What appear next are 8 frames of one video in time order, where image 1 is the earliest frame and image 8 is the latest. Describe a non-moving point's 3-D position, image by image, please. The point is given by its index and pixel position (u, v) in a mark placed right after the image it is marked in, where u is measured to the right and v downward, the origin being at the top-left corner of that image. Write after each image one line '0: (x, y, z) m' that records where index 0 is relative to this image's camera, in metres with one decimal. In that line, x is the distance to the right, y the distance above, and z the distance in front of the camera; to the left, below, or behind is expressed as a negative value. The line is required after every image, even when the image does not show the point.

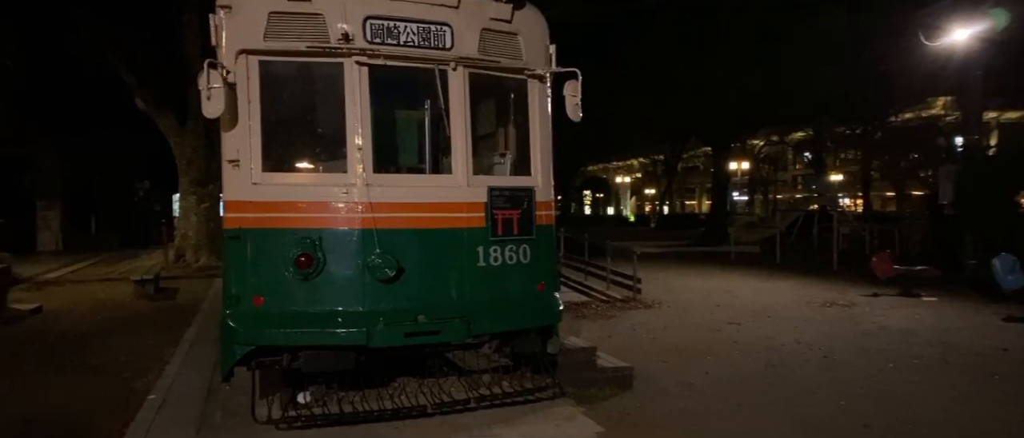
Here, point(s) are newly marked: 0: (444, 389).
0: (-0.7, -1.7, +5.8) m
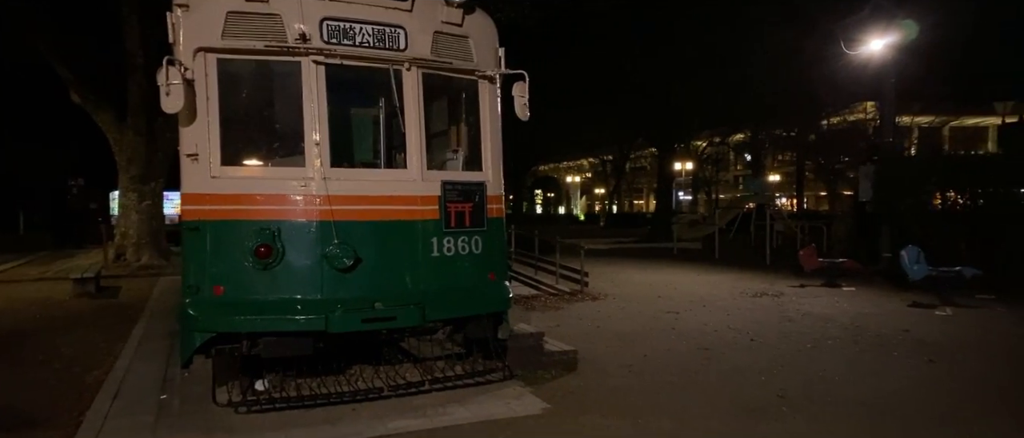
0: (-1.2, -1.6, +6.0) m
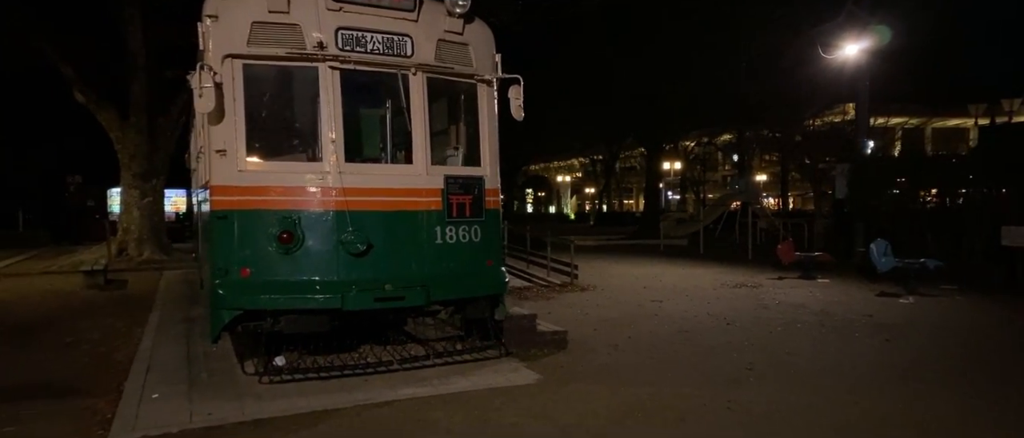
0: (-1.2, -1.5, +6.6) m
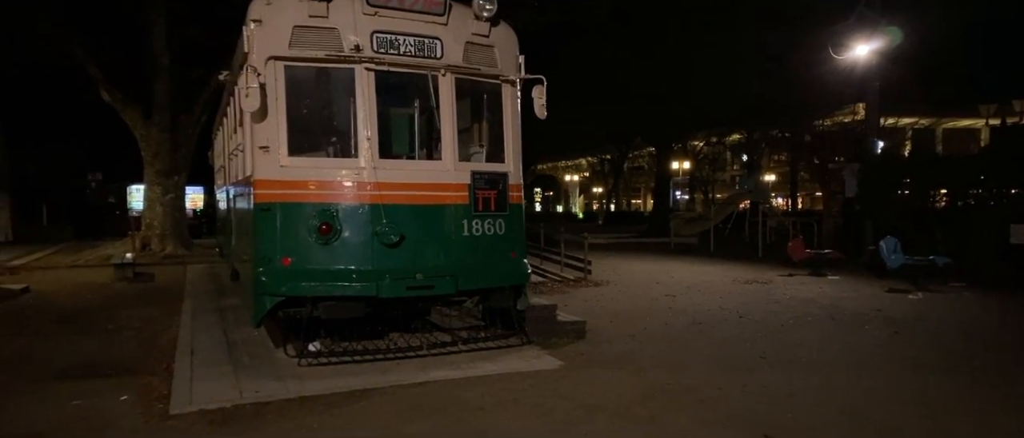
0: (-1.0, -1.4, +6.9) m
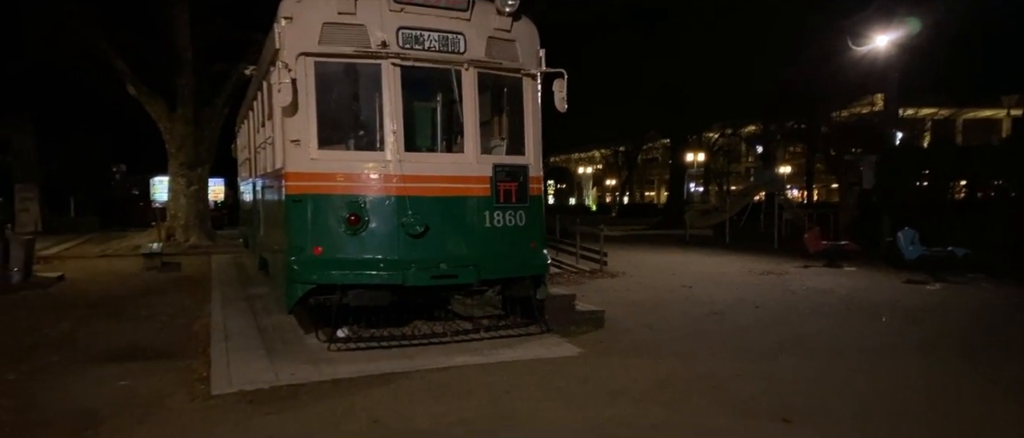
0: (-0.7, -1.3, +7.1) m
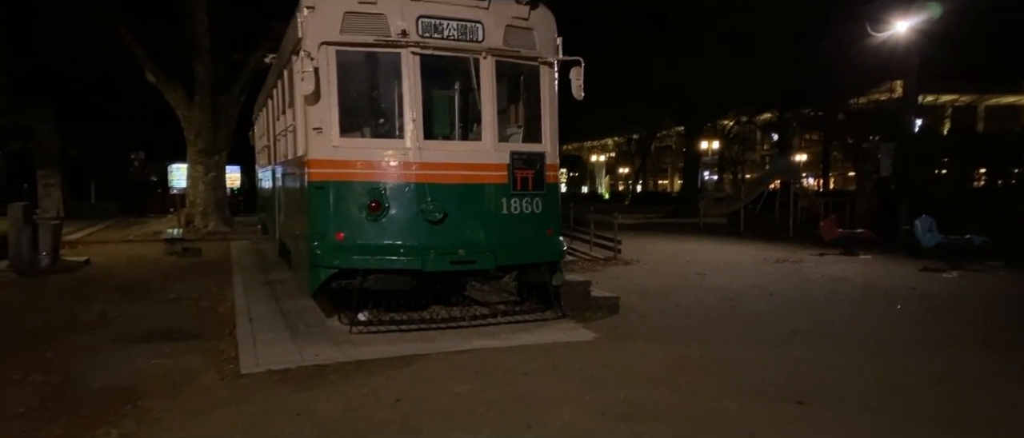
0: (-0.5, -1.2, +7.3) m
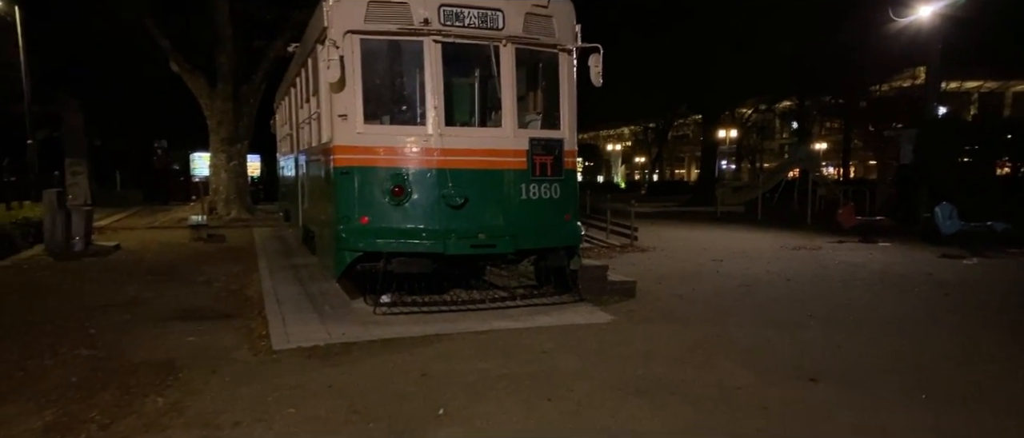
0: (-0.3, -1.0, +7.4) m
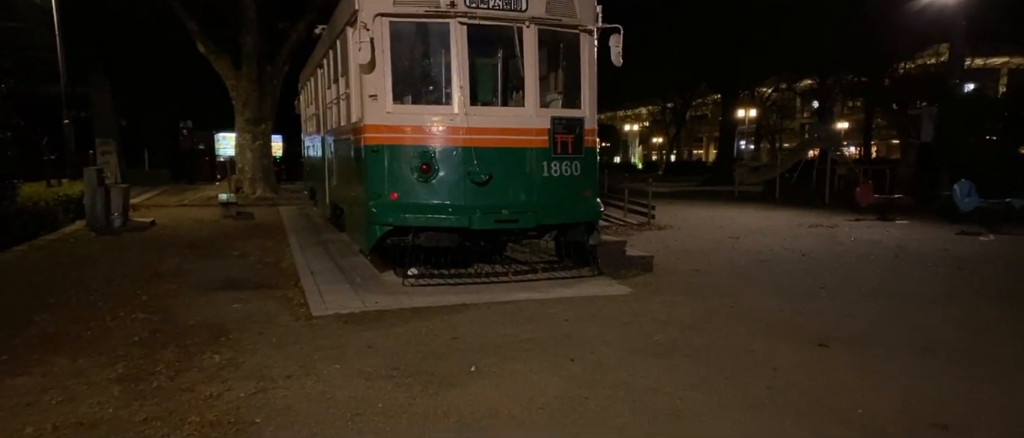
0: (0.0, -0.7, +7.7) m
